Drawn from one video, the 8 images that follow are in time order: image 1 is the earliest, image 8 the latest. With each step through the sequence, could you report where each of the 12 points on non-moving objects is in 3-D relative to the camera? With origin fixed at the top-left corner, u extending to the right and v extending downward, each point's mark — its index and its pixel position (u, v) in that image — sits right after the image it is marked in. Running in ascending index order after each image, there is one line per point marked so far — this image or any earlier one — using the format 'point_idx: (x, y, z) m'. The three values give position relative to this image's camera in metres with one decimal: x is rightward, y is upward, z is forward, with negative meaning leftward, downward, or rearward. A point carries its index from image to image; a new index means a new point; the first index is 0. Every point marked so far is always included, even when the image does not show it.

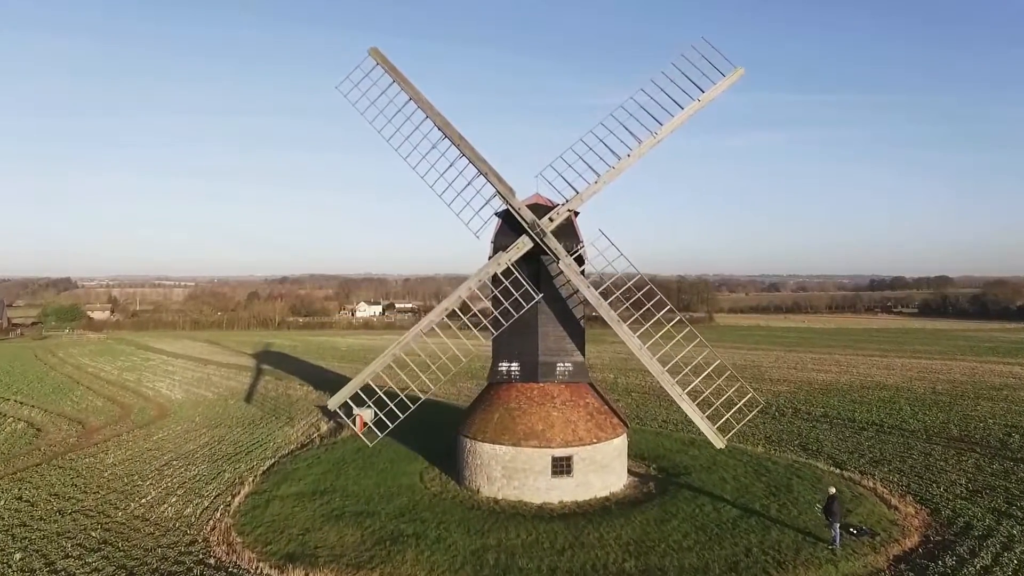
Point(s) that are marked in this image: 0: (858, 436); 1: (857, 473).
0: (+7.2, -3.1, +14.0) m
1: (+5.4, -2.9, +10.5) m
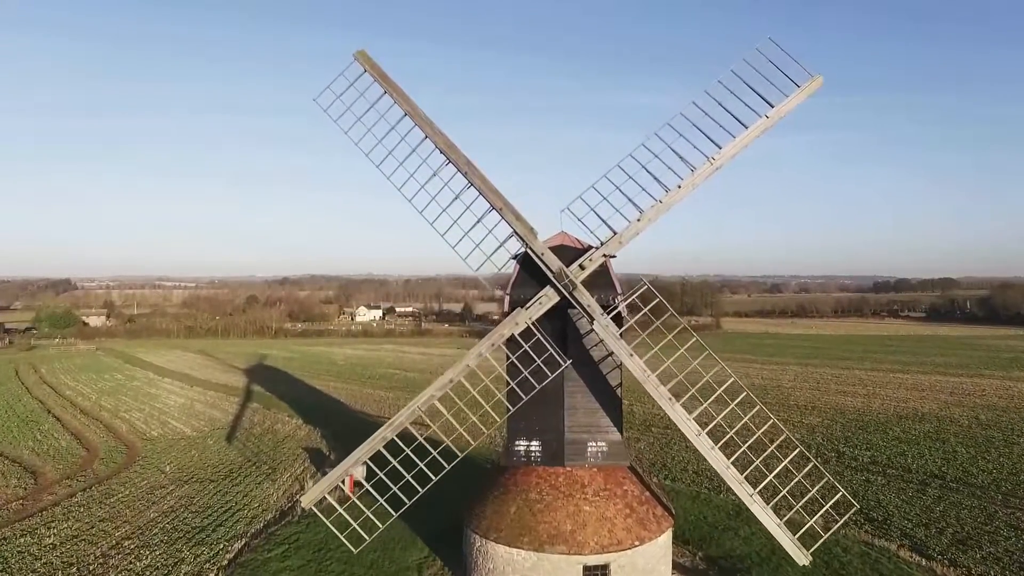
0: (+7.4, -3.8, +12.1) m
1: (+5.6, -3.6, +8.6) m
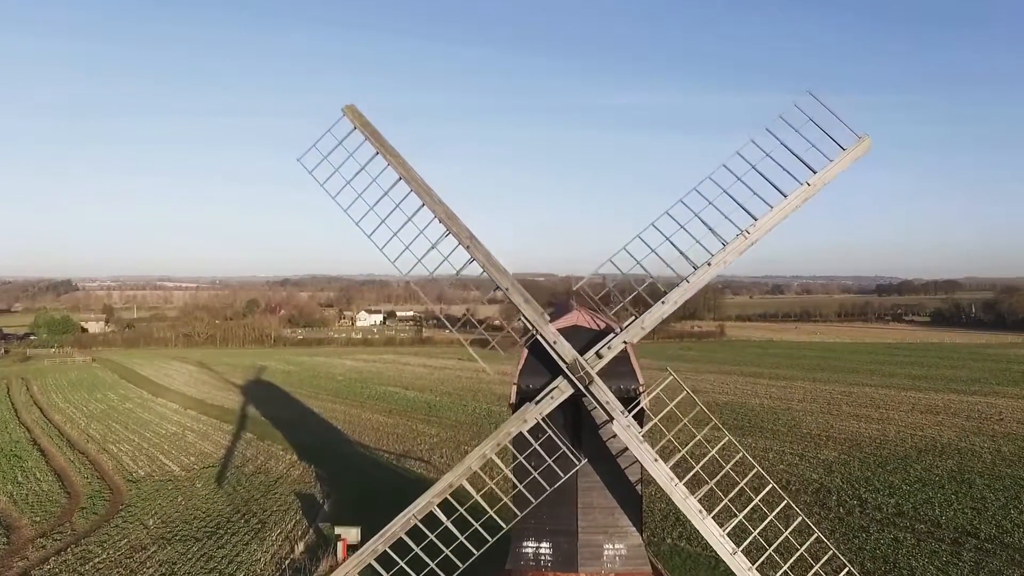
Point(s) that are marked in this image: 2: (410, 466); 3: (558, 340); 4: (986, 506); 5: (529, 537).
0: (+7.5, -4.6, +11.3) m
1: (+5.7, -4.4, +7.8) m
2: (-2.8, -4.9, +18.6) m
3: (+0.4, -0.5, +6.2) m
4: (+10.3, -4.7, +14.7) m
5: (+0.2, -2.5, +6.8) m
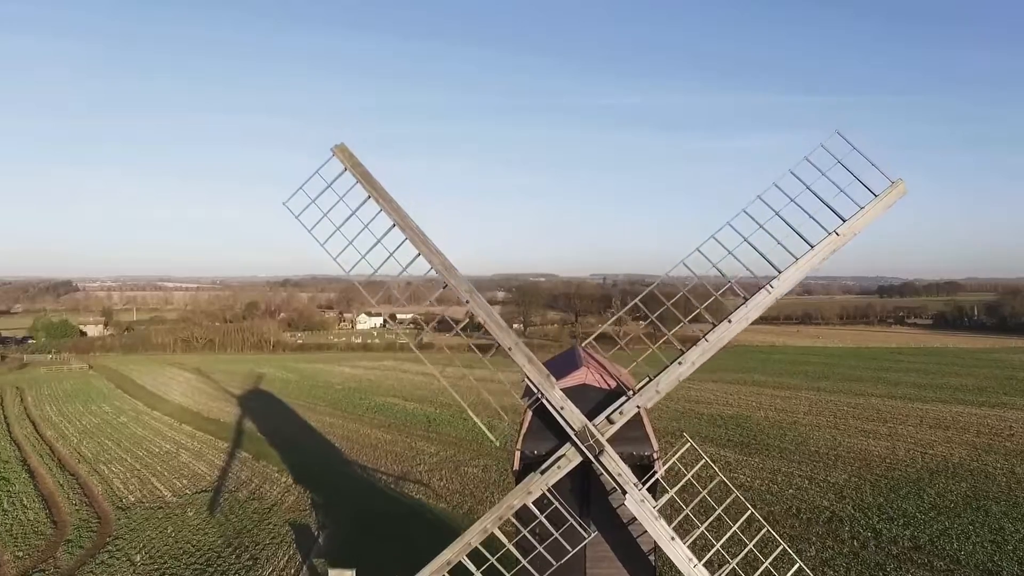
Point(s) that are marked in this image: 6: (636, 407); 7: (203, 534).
0: (+7.5, -5.1, +10.7) m
1: (+5.7, -4.9, +7.3) m
2: (-2.8, -5.4, +18.1) m
3: (+0.5, -1.0, +5.7) m
4: (+10.3, -5.2, +14.1) m
5: (+0.2, -3.0, +6.3) m
6: (+1.1, -1.0, +5.8) m
7: (-6.5, -5.2, +14.4) m
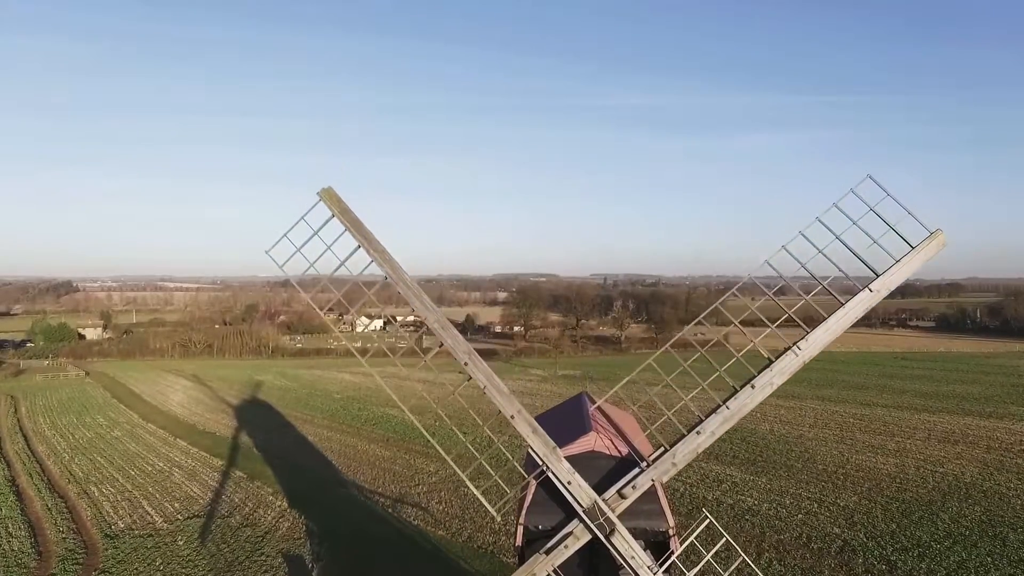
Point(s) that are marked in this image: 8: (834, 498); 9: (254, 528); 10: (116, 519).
0: (+7.5, -5.6, +10.2) m
1: (+5.7, -5.4, +6.8) m
2: (-2.7, -5.9, +17.6) m
3: (+0.5, -1.5, +5.2) m
4: (+10.3, -5.7, +13.6) m
5: (+0.2, -3.5, +5.8) m
6: (+1.1, -1.5, +5.3) m
7: (-6.5, -5.7, +13.9) m
8: (+9.0, -5.9, +19.0) m
9: (-6.2, -5.8, +16.3) m
10: (-9.9, -5.8, +16.9) m
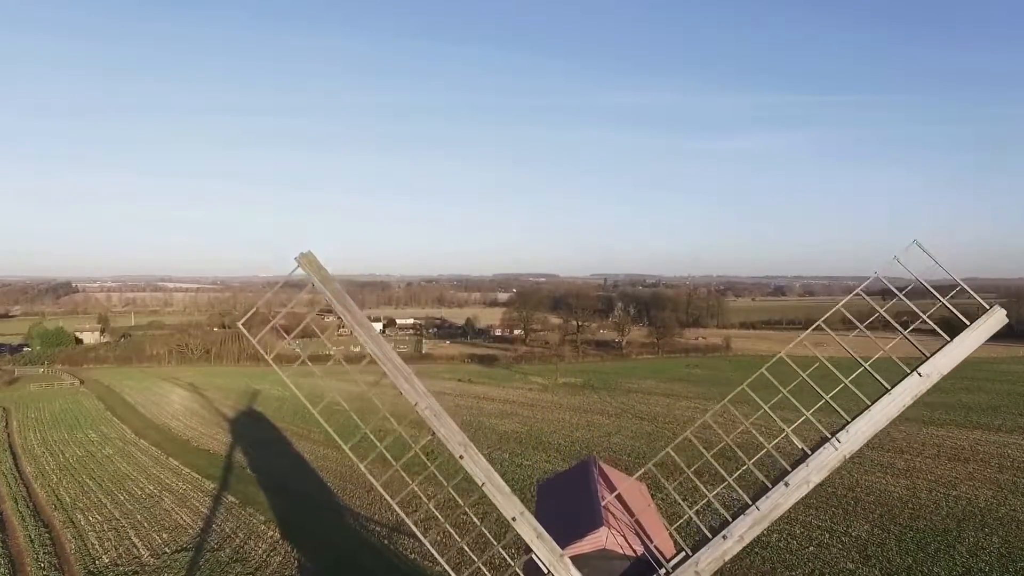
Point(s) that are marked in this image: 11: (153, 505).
0: (+7.5, -6.2, +9.6) m
1: (+5.7, -6.0, +6.1) m
2: (-2.7, -6.5, +17.0) m
3: (+0.5, -2.1, +4.6) m
4: (+10.3, -6.3, +13.0) m
5: (+0.2, -4.1, +5.2) m
6: (+1.1, -2.1, +4.7) m
7: (-6.5, -6.3, +13.2) m
8: (+9.0, -6.5, +18.4) m
9: (-6.2, -6.3, +15.6) m
10: (-9.9, -6.4, +16.3) m
11: (-10.6, -6.4, +20.0) m
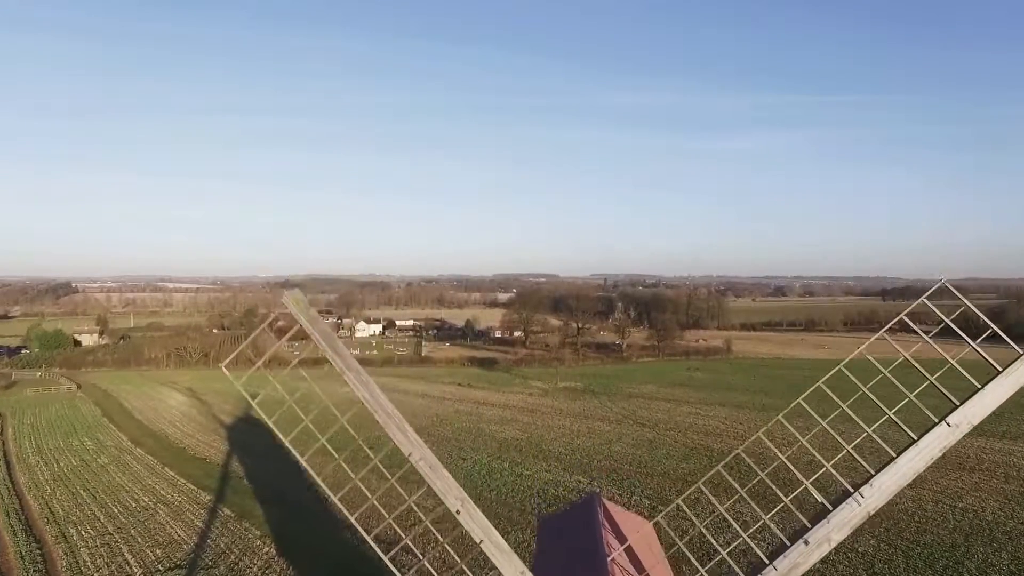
0: (+7.5, -6.5, +9.3) m
1: (+5.7, -6.3, +5.8) m
2: (-2.7, -6.8, +16.6) m
3: (+0.5, -2.4, +4.2) m
4: (+10.3, -6.6, +12.7) m
5: (+0.2, -4.4, +4.9) m
6: (+1.1, -2.4, +4.3) m
7: (-6.5, -6.6, +12.9) m
8: (+9.0, -6.8, +18.0) m
9: (-6.2, -6.6, +15.3) m
10: (-9.9, -6.7, +16.0) m
11: (-10.6, -6.7, +19.7) m
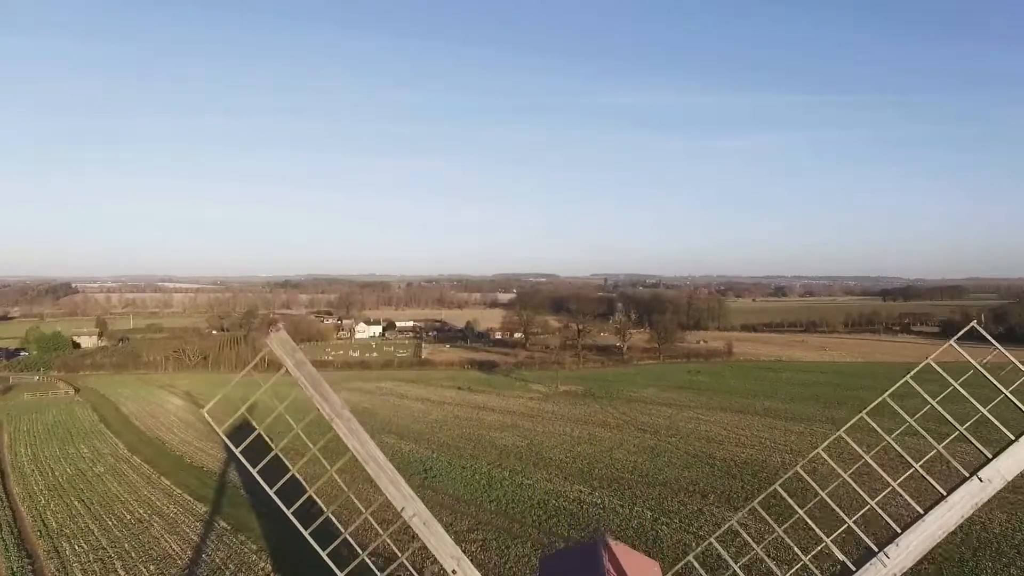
0: (+7.5, -6.7, +9.0) m
1: (+5.7, -6.6, +5.5) m
2: (-2.7, -7.0, +16.3) m
3: (+0.5, -2.6, +3.9) m
4: (+10.3, -6.9, +12.4) m
5: (+0.2, -4.7, +4.6) m
6: (+1.1, -2.7, +4.0) m
7: (-6.5, -6.9, +12.6) m
8: (+9.1, -7.0, +17.7) m
9: (-6.2, -6.9, +15.0) m
10: (-9.9, -6.9, +15.7) m
11: (-10.6, -7.0, +19.4) m
